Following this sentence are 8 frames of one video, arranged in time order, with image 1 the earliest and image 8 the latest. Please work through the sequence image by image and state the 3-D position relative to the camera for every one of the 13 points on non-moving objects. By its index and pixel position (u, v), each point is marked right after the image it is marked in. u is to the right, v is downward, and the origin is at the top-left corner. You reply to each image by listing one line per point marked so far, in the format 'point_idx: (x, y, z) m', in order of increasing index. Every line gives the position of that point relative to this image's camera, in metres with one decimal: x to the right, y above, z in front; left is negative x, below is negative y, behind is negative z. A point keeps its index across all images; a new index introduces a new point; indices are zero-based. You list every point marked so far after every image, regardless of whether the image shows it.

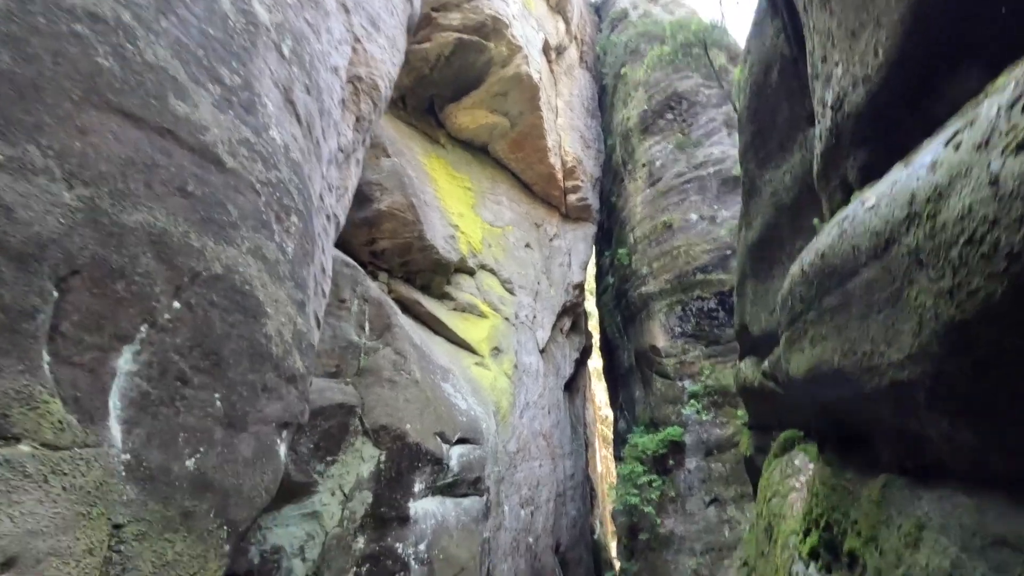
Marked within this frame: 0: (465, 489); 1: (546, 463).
0: (-0.6, -2.7, +7.2) m
1: (+0.7, -3.6, +11.2) m
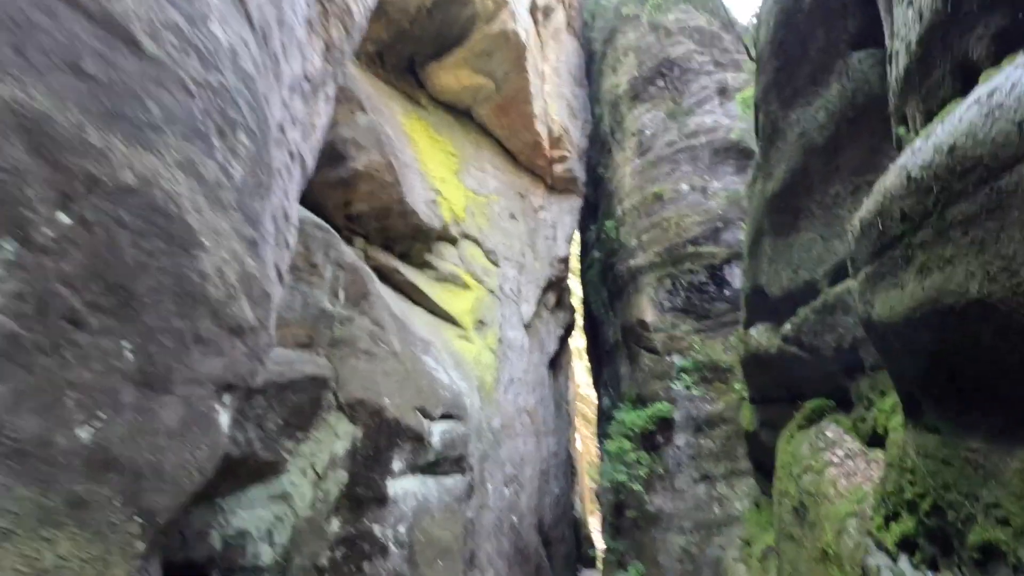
0: (-0.8, -2.3, +6.8) m
1: (+0.4, -3.0, +10.8) m
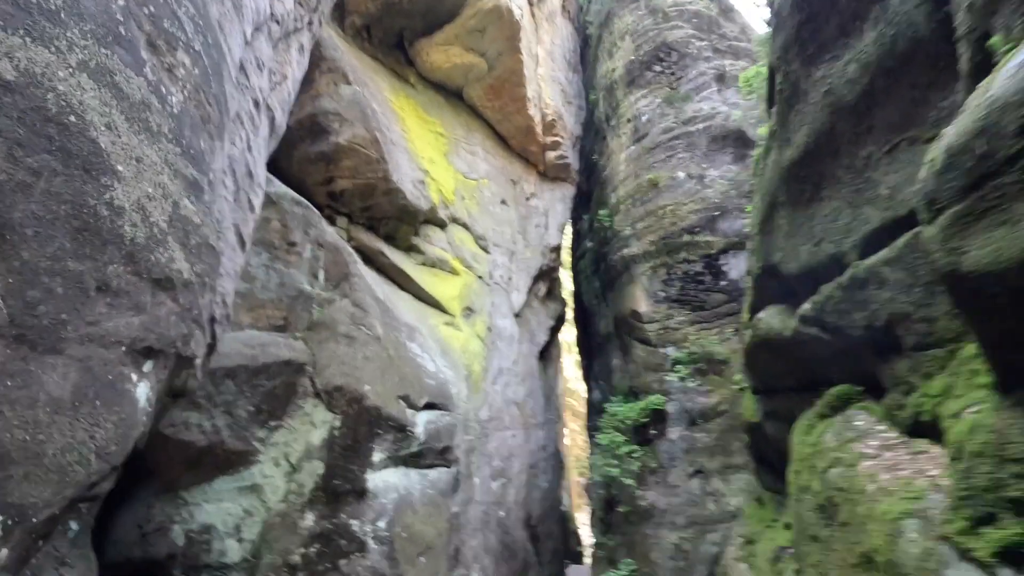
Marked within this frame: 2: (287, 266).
0: (-1.0, -2.0, +6.4) m
1: (+0.1, -2.8, +10.5) m
2: (-2.6, +0.2, +6.2) m
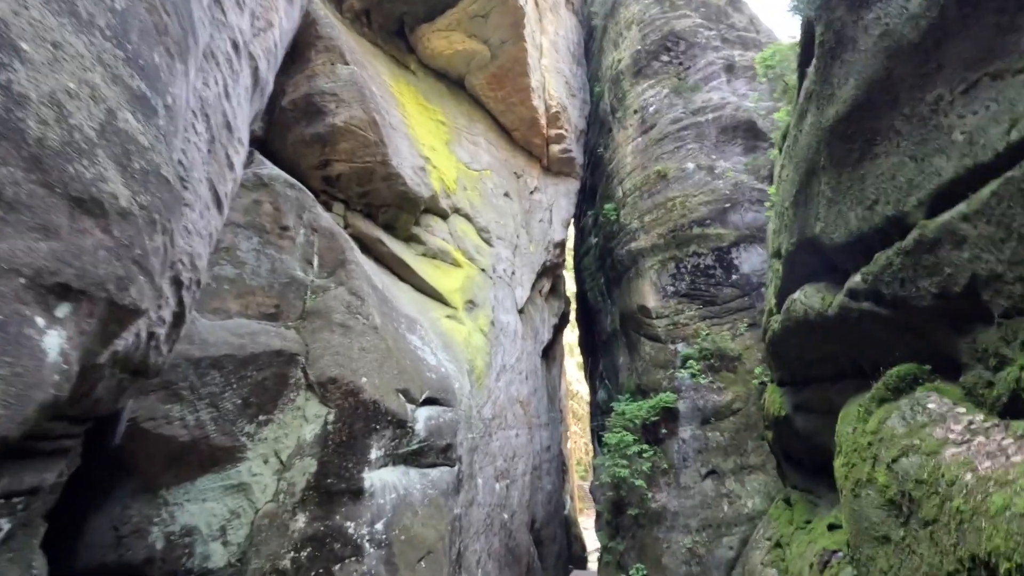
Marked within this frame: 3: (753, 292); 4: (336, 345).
0: (-0.9, -1.9, +6.0) m
1: (+0.2, -2.7, +10.1) m
2: (-2.5, +0.4, +5.9) m
3: (+4.5, -0.1, +10.1) m
4: (-1.8, -0.6, +5.6) m
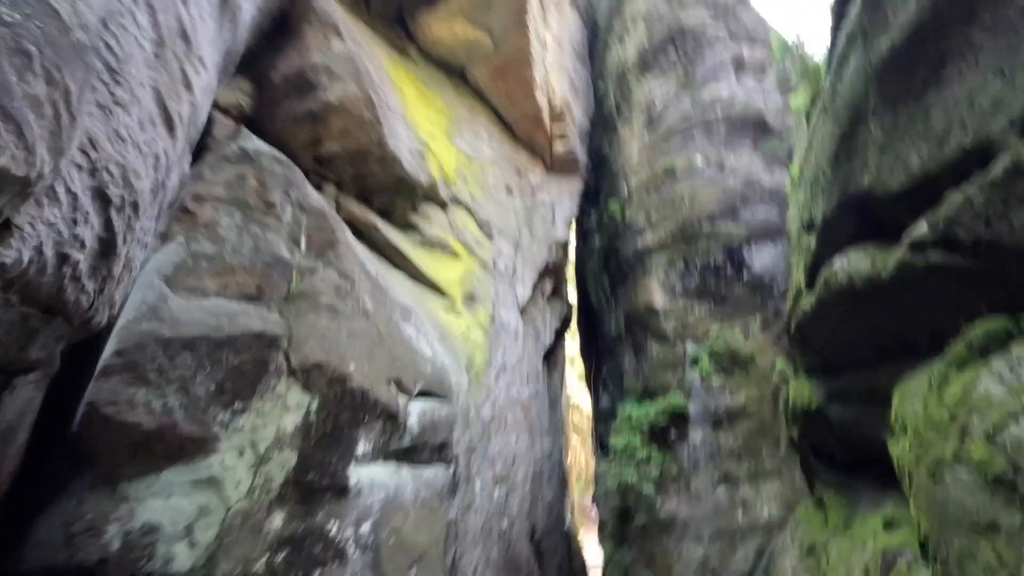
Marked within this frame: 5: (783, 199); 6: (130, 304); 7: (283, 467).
0: (-0.9, -1.7, +5.5) m
1: (+0.2, -2.6, +9.6) m
2: (-2.5, +0.6, +5.4) m
3: (+4.5, 0.0, +9.6) m
4: (-1.8, -0.4, +5.1) m
5: (+5.1, +1.7, +10.2) m
6: (-3.2, -0.1, +4.6) m
7: (-1.9, -1.5, +4.5) m
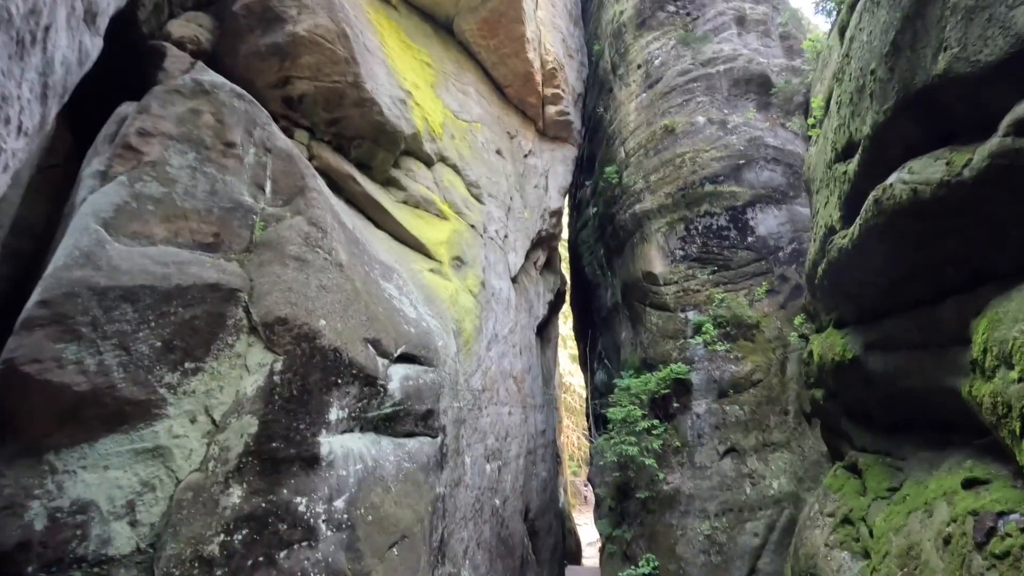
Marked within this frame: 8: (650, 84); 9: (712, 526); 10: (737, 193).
0: (-0.9, -1.3, +5.0) m
1: (+0.1, -2.1, +9.1) m
2: (-2.6, +1.0, +4.8) m
3: (+4.4, +0.6, +9.1) m
4: (-1.8, +0.1, +4.5) m
5: (+5.0, +2.3, +9.7) m
6: (-3.3, +0.3, +3.9) m
7: (-2.0, -1.1, +3.9) m
8: (+2.9, +4.3, +11.3) m
9: (+2.6, -3.1, +7.2) m
10: (+3.9, +1.7, +9.5) m
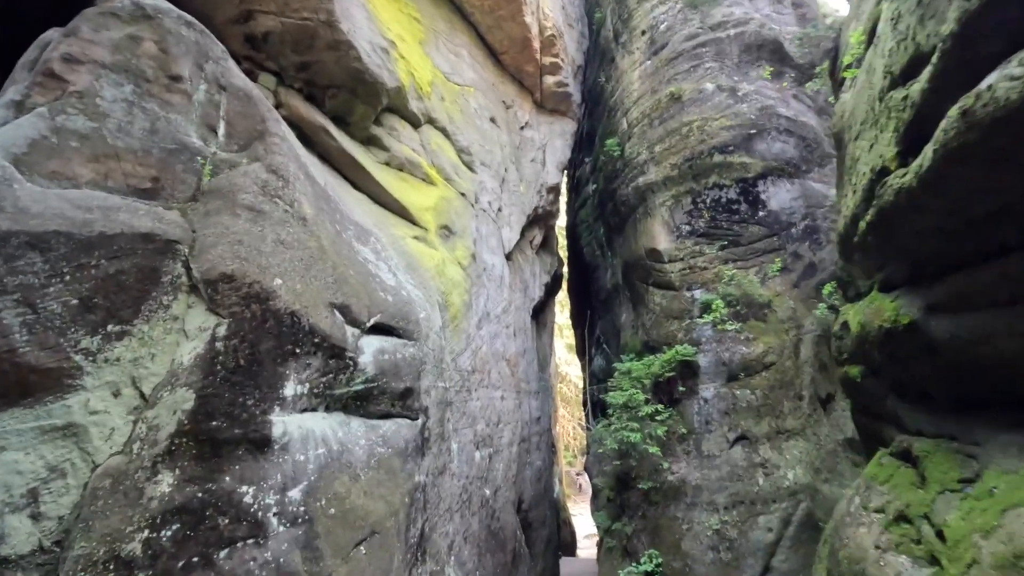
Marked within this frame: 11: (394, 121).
0: (-1.0, -0.9, +4.4) m
1: (0.0, -1.7, +8.5) m
2: (-2.6, +1.4, +4.1) m
3: (+4.3, +0.9, +8.5) m
4: (-1.9, +0.4, +3.8) m
5: (+4.9, +2.6, +9.0) m
6: (-3.3, +0.6, +3.3) m
7: (-2.0, -0.8, +3.3) m
8: (+2.8, +4.7, +10.6) m
9: (+2.5, -2.8, +6.6) m
10: (+3.8, +2.0, +8.8) m
11: (-1.5, +2.1, +6.9) m
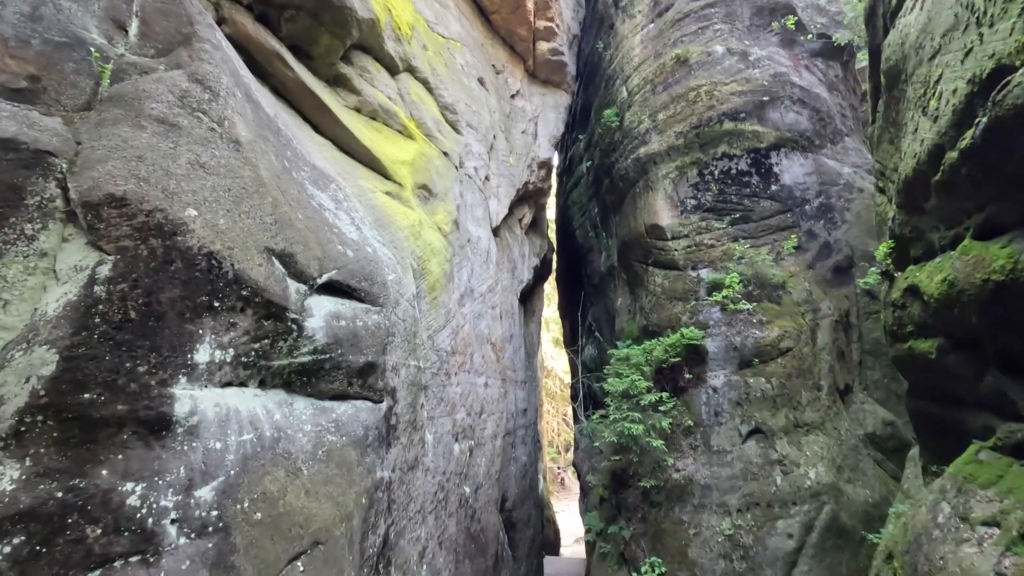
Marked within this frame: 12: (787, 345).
0: (-1.1, -0.6, +3.5) m
1: (-0.3, -1.3, +7.6) m
2: (-2.7, +1.7, +3.2) m
3: (+4.1, +1.2, +7.7) m
4: (-2.0, +0.7, +2.9) m
5: (+4.7, +2.9, +8.3) m
6: (-3.4, +1.0, +2.3) m
7: (-2.1, -0.4, +2.4) m
8: (+2.6, +5.0, +9.8) m
9: (+2.3, -2.5, +5.8) m
10: (+3.7, +2.3, +8.1) m
11: (-1.6, +2.5, +6.0) m
12: (+3.4, -0.7, +6.6) m
